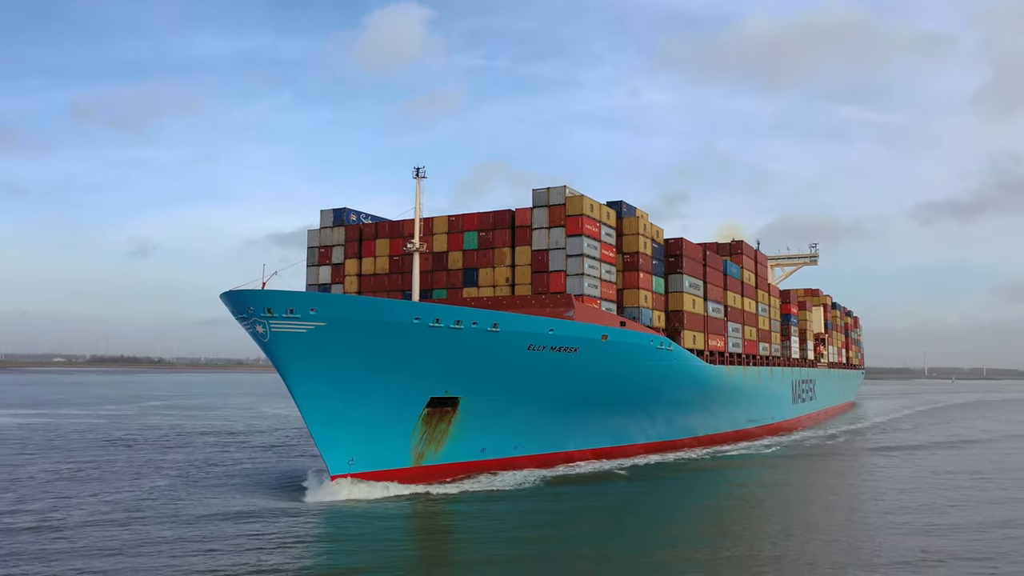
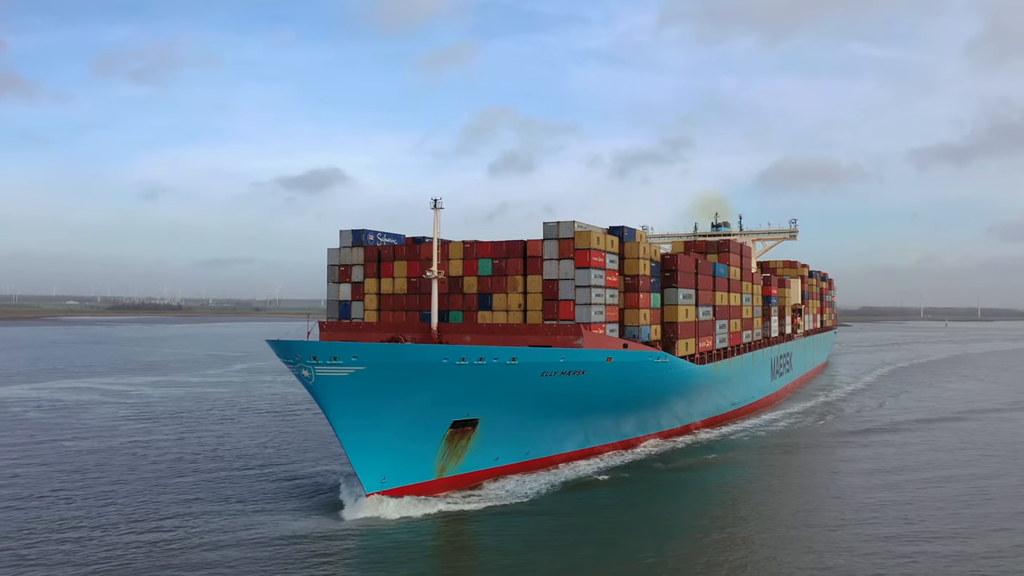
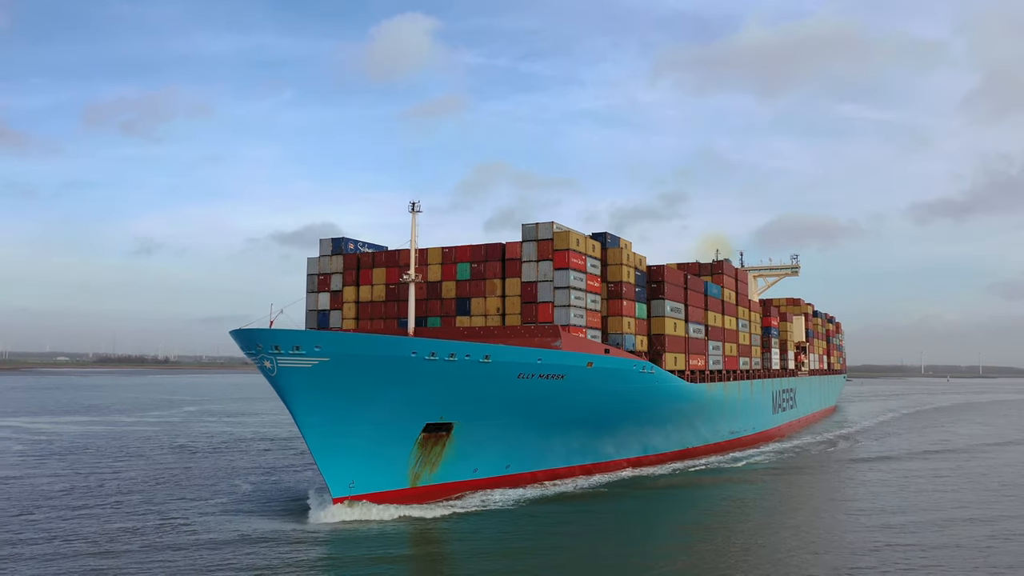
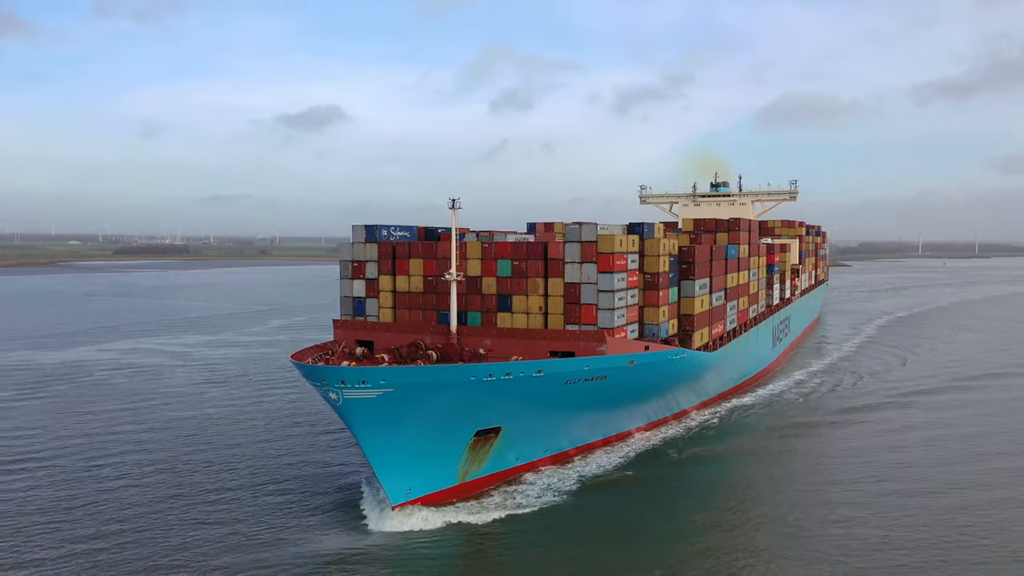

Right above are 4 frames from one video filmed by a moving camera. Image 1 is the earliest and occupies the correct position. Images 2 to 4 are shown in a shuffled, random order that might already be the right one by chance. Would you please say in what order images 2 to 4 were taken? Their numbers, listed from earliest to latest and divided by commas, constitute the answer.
3, 2, 4
